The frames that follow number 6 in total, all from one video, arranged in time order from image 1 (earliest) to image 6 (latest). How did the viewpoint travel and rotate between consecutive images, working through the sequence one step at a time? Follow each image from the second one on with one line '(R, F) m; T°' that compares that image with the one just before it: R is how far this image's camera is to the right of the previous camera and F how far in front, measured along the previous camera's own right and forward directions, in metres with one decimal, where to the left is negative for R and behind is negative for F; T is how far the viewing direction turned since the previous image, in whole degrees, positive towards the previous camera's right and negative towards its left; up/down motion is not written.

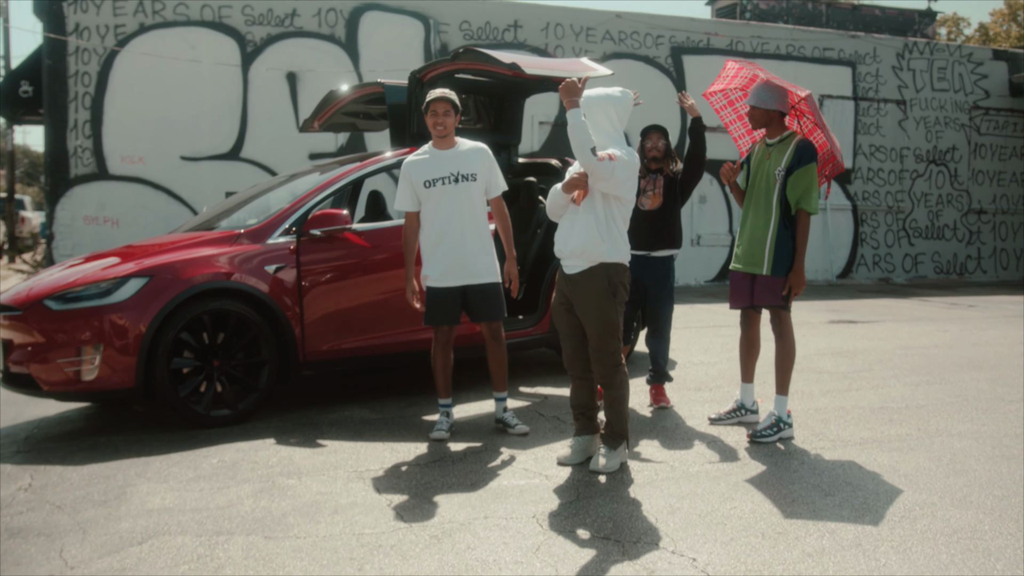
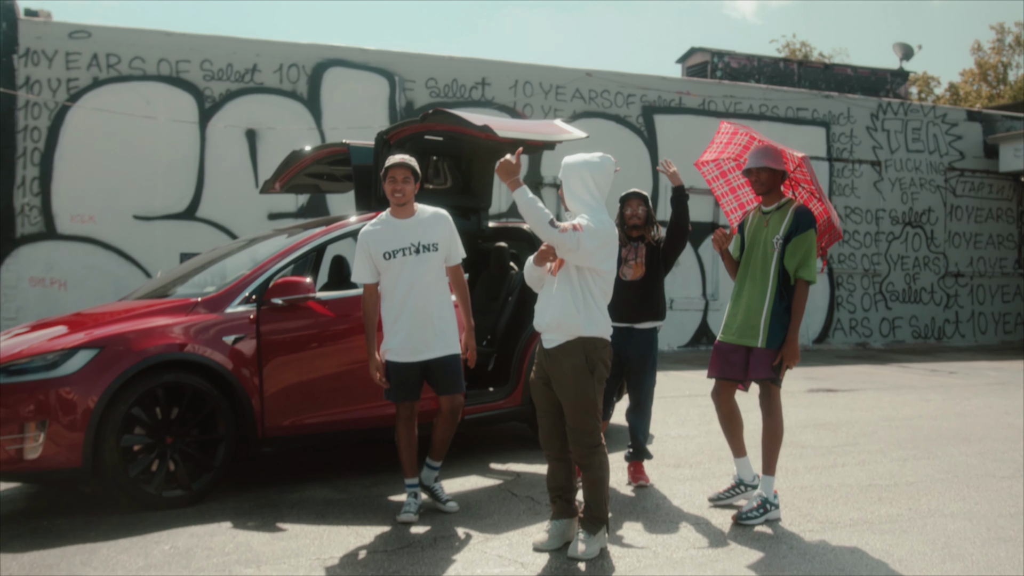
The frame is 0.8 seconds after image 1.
(-0.1, +0.3) m; +2°
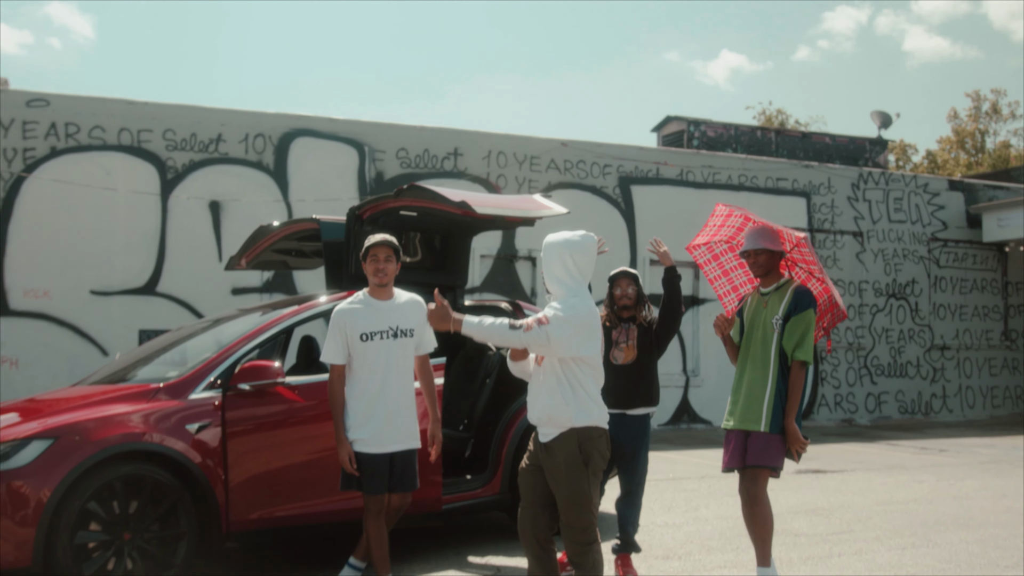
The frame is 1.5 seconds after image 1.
(-0.1, +0.2) m; +2°
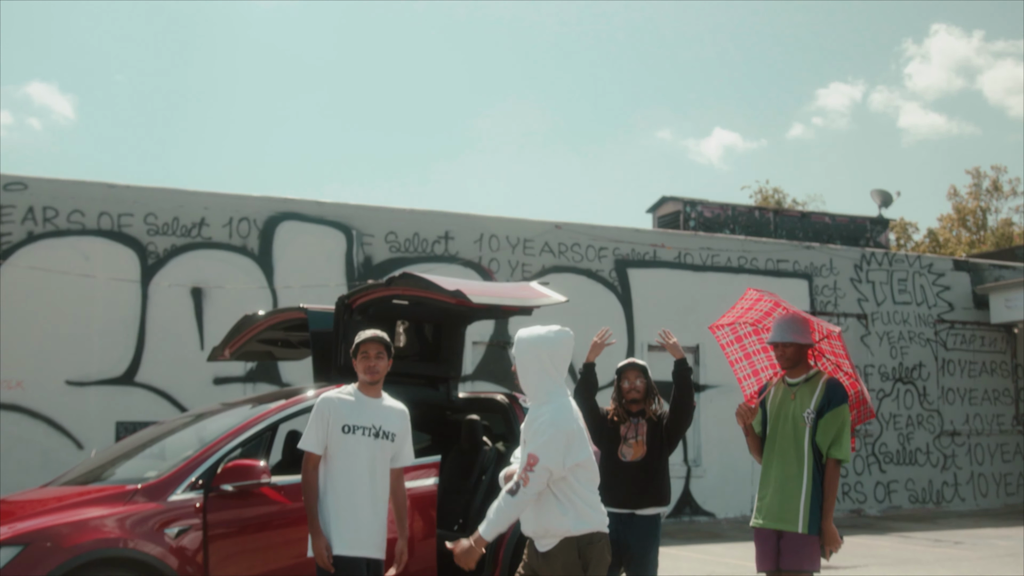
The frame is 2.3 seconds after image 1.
(0.0, +0.2) m; +1°
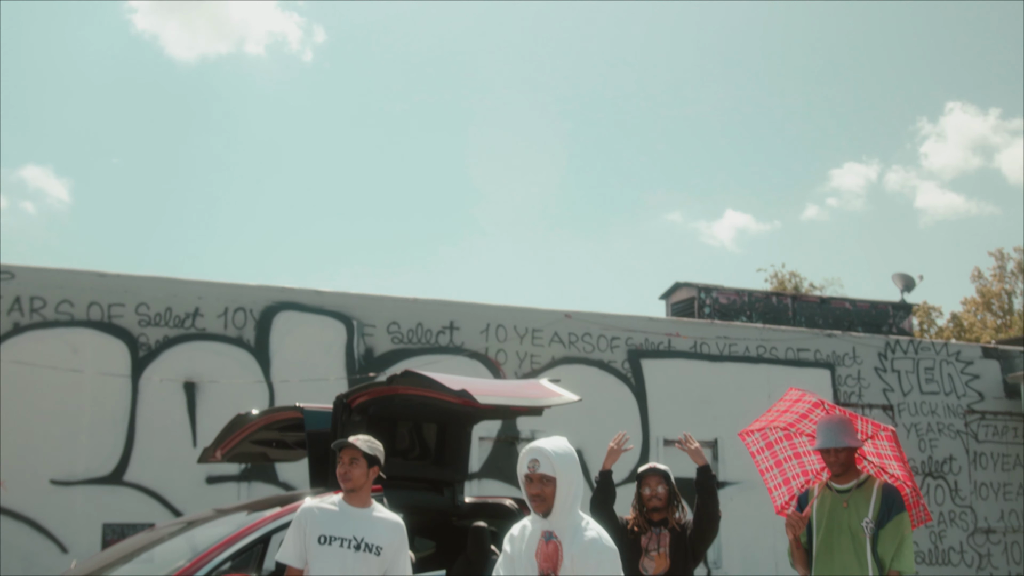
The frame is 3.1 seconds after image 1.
(0.0, +0.3) m; 0°
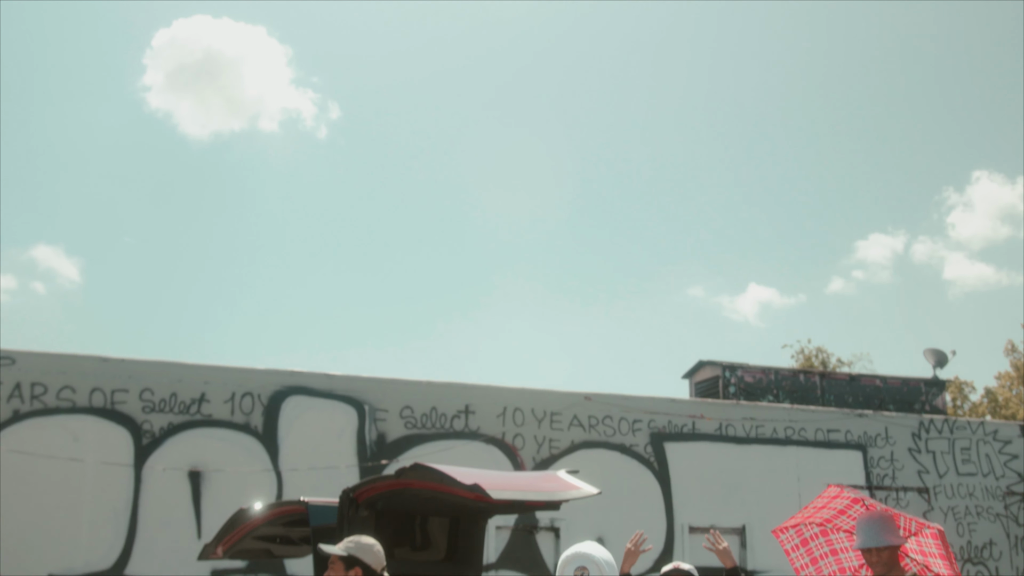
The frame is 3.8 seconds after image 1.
(0.0, +0.2) m; -1°
